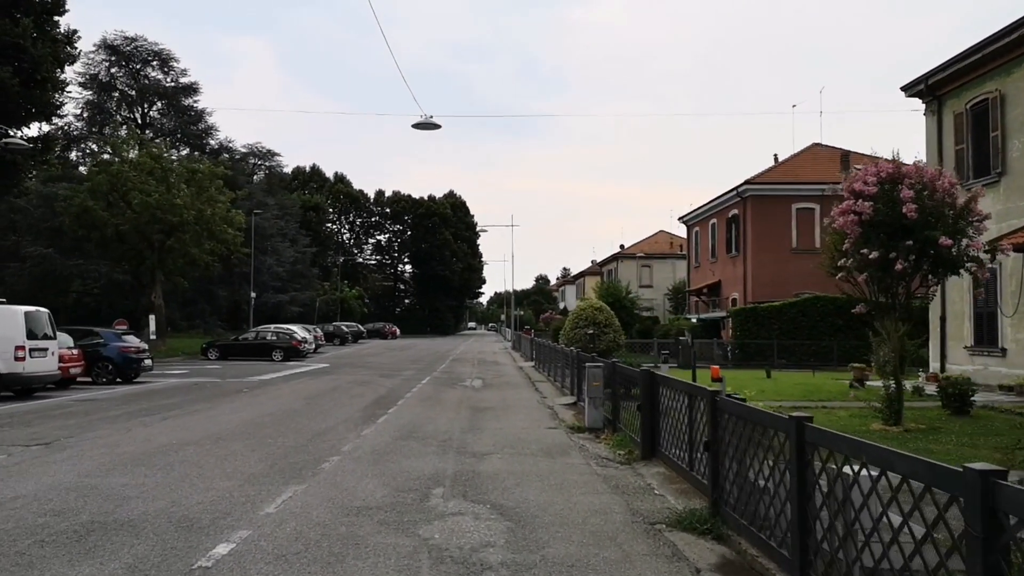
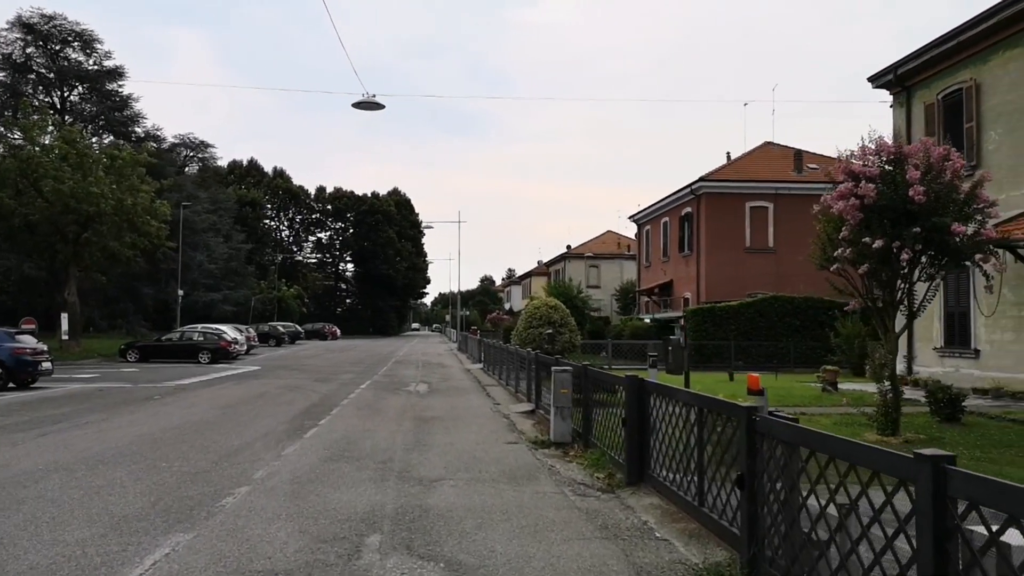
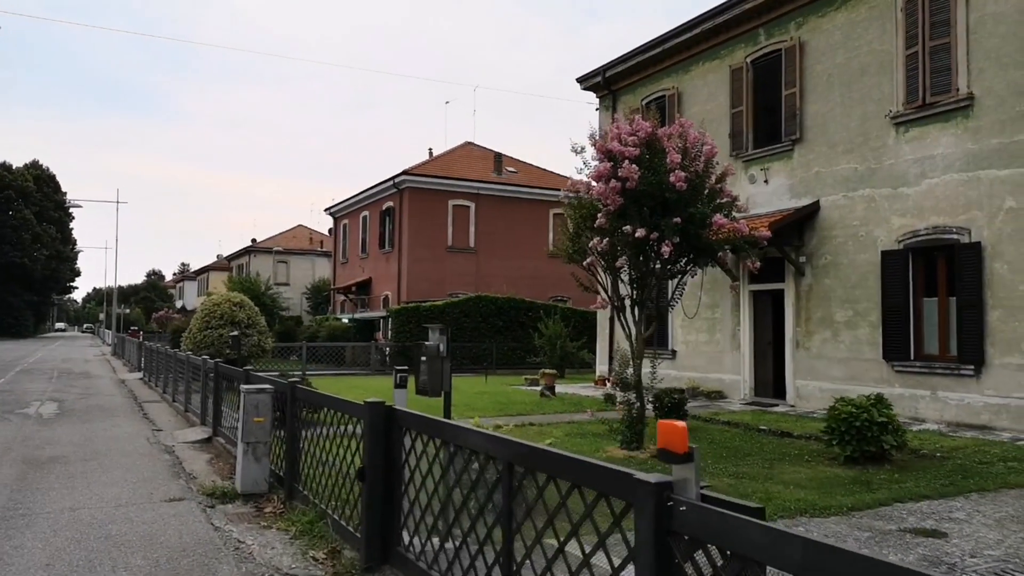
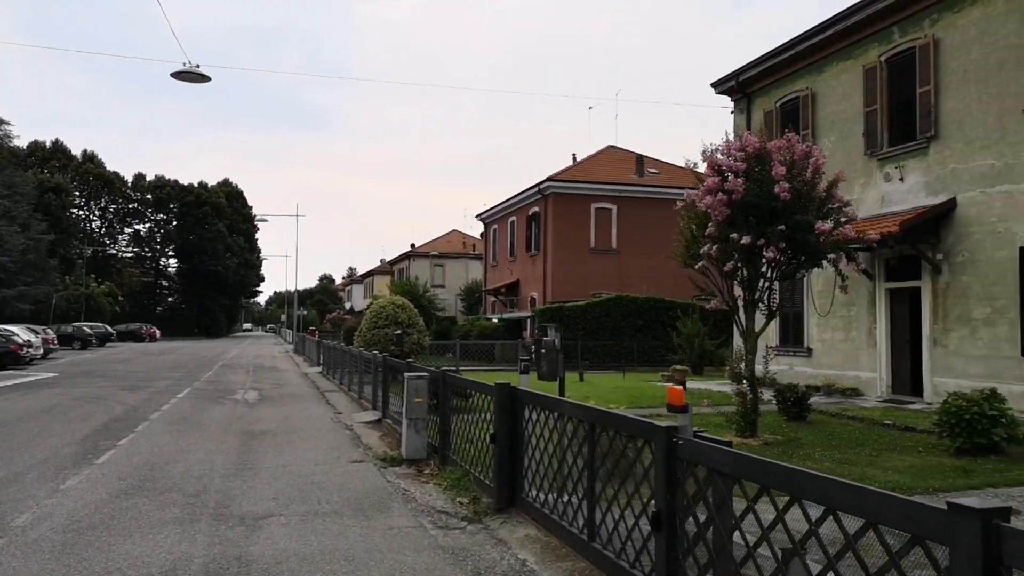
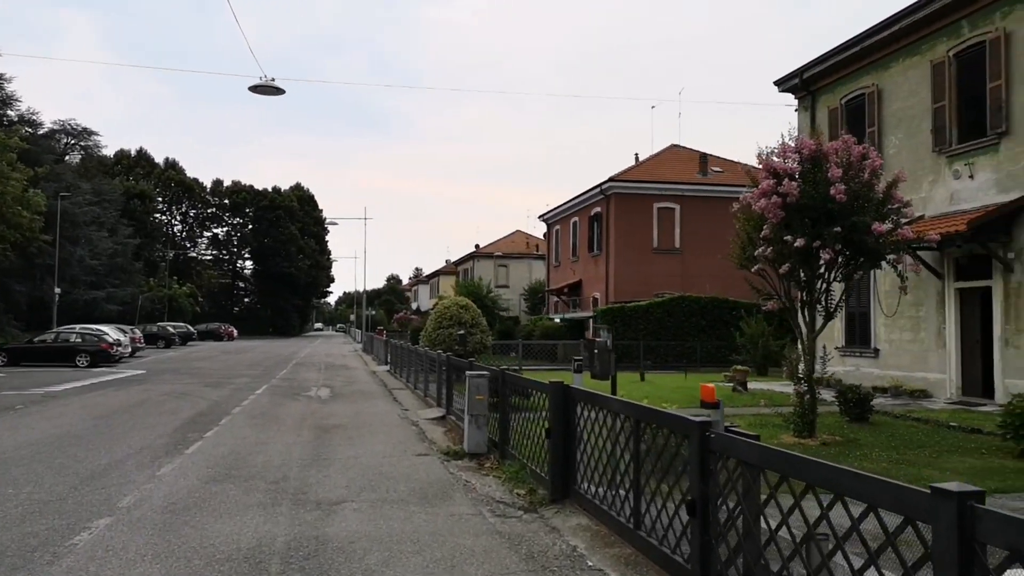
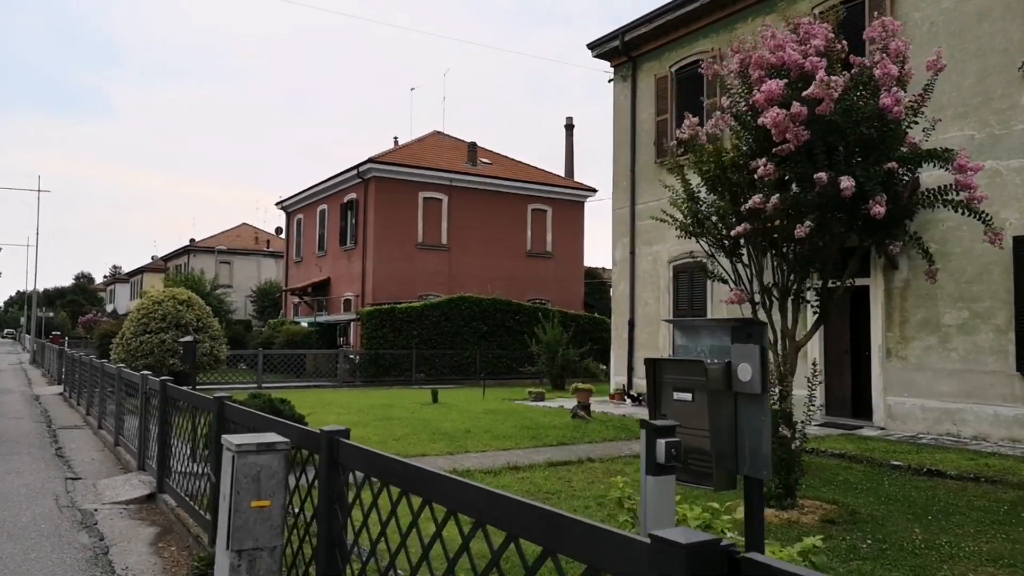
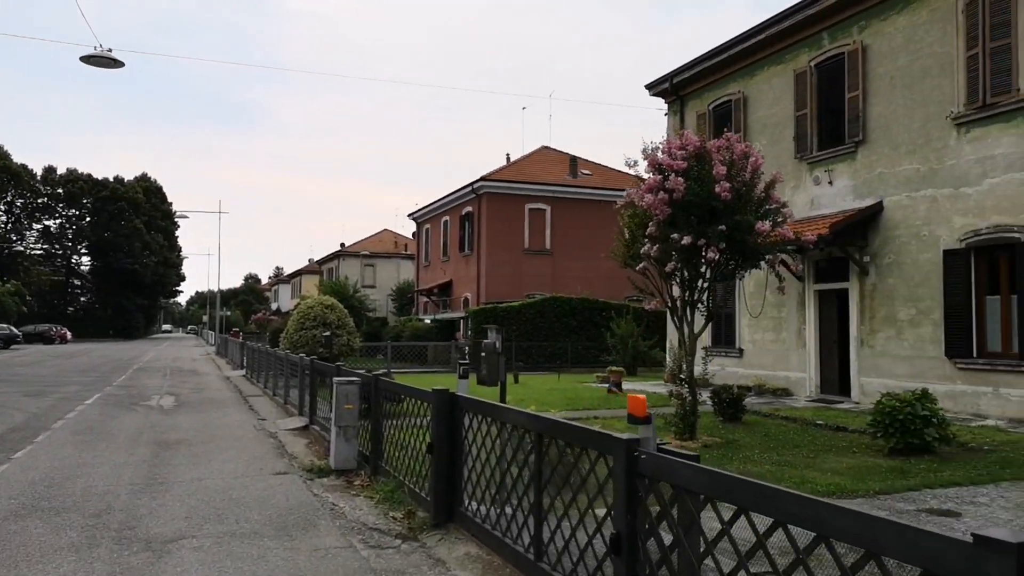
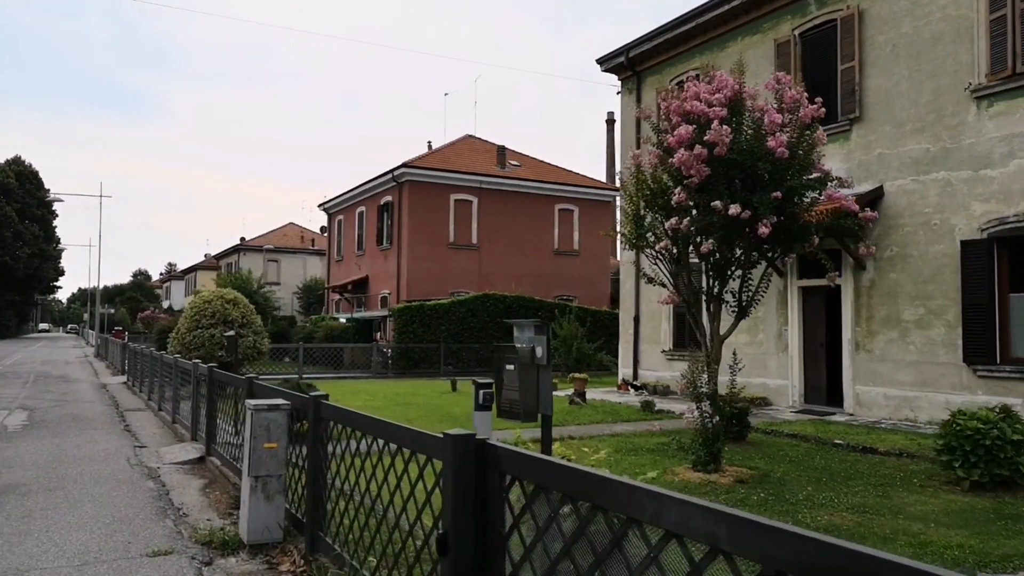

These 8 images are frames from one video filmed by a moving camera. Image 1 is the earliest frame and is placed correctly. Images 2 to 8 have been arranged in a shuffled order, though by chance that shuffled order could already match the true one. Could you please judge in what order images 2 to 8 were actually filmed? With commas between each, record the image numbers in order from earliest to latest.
2, 5, 4, 7, 3, 8, 6
